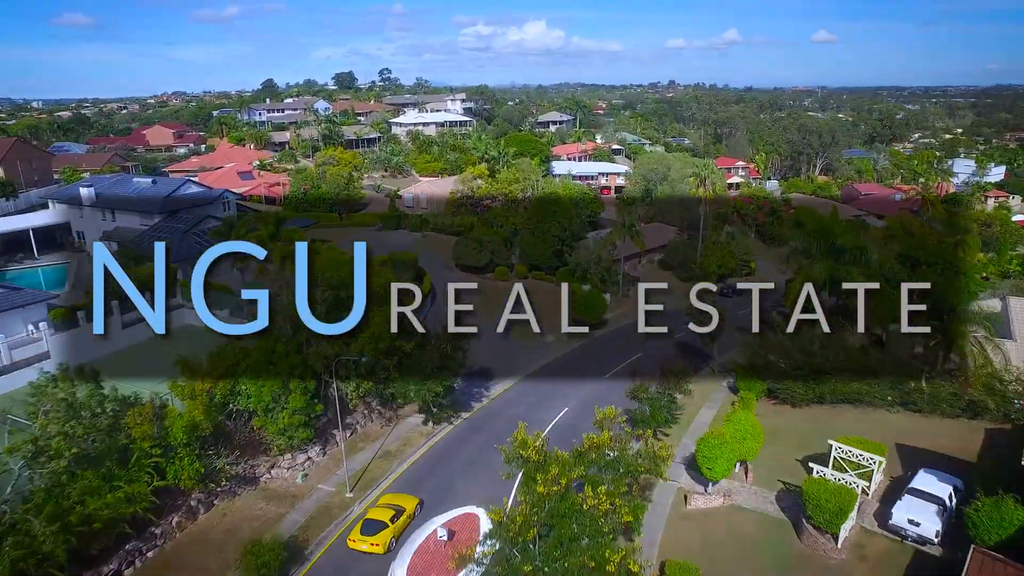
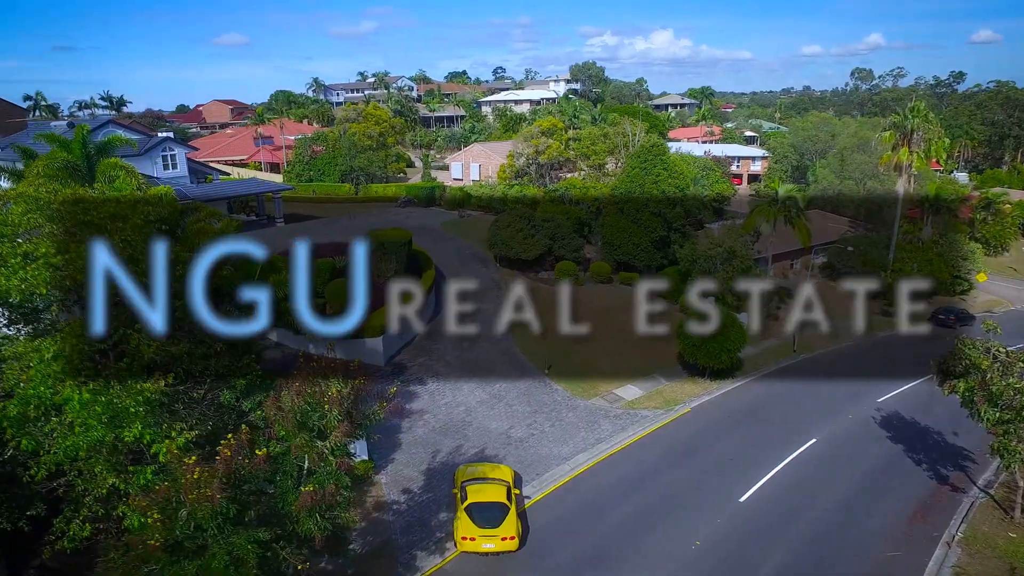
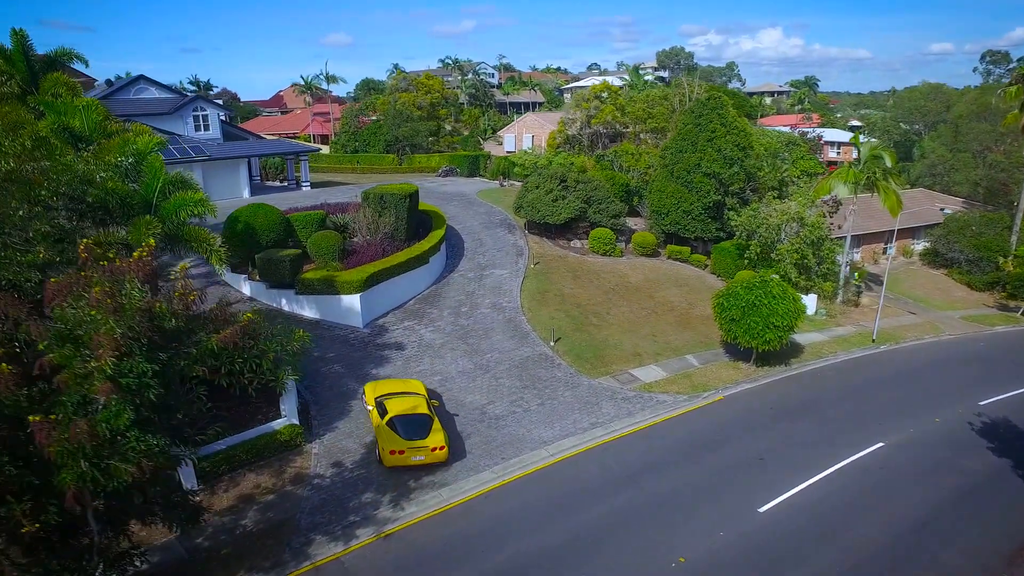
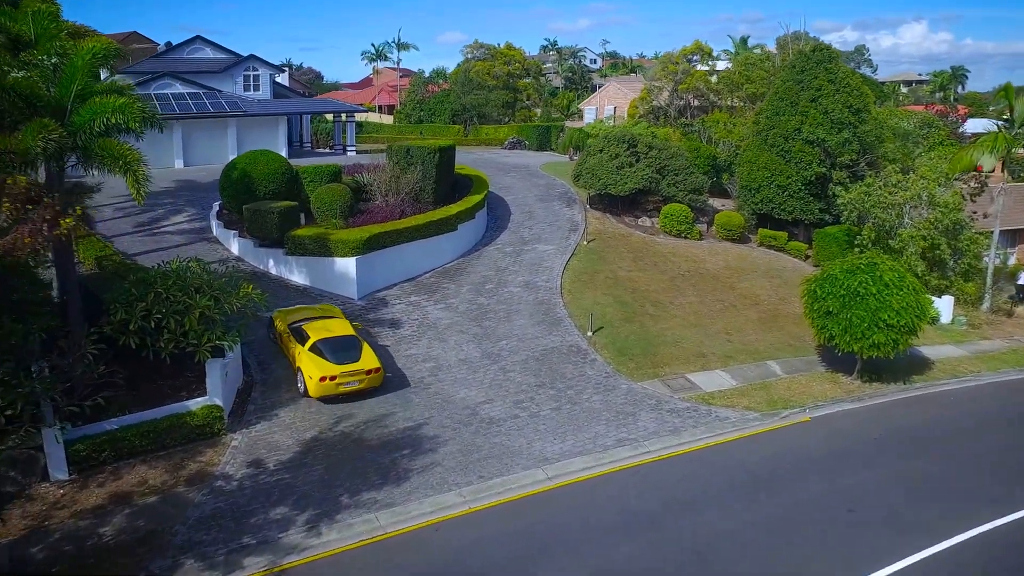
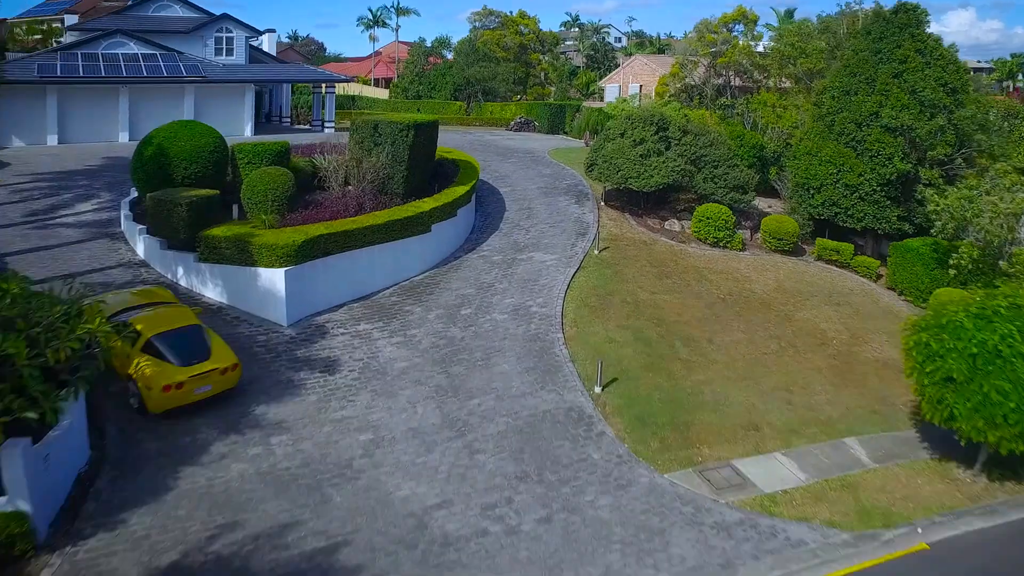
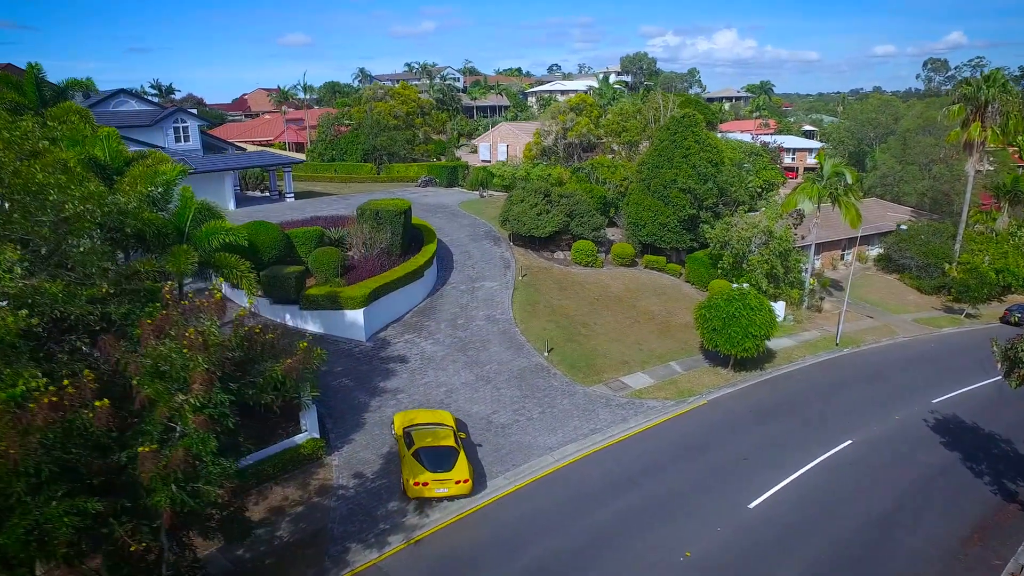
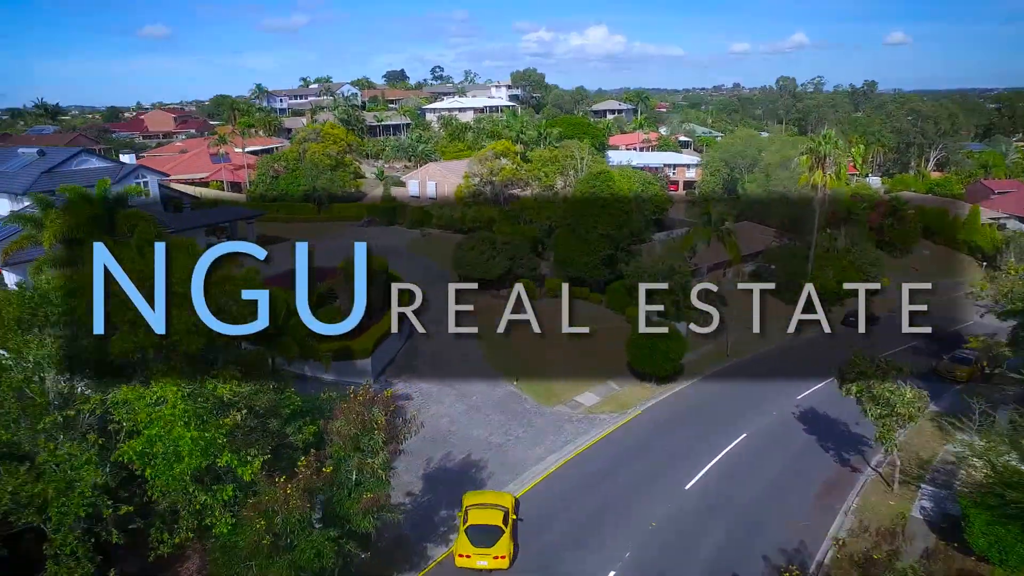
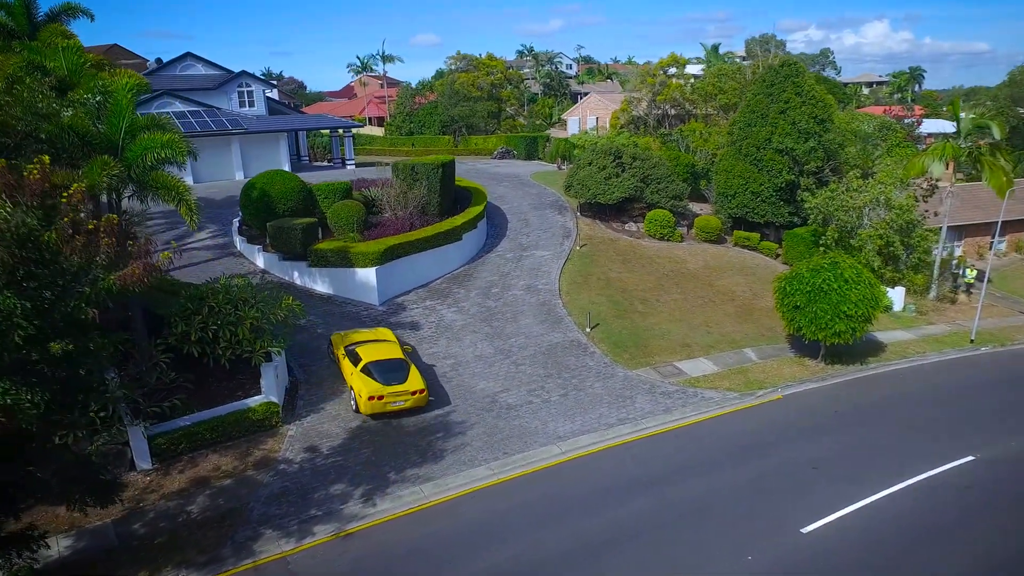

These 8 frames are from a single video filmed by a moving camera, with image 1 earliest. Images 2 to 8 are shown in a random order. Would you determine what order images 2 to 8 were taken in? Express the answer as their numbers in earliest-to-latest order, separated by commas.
7, 2, 6, 3, 8, 4, 5
